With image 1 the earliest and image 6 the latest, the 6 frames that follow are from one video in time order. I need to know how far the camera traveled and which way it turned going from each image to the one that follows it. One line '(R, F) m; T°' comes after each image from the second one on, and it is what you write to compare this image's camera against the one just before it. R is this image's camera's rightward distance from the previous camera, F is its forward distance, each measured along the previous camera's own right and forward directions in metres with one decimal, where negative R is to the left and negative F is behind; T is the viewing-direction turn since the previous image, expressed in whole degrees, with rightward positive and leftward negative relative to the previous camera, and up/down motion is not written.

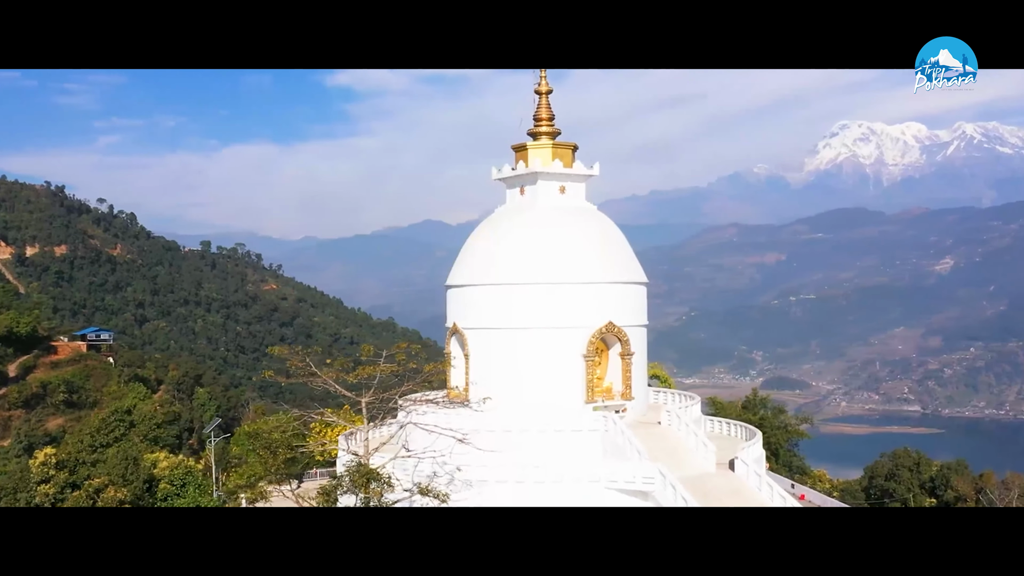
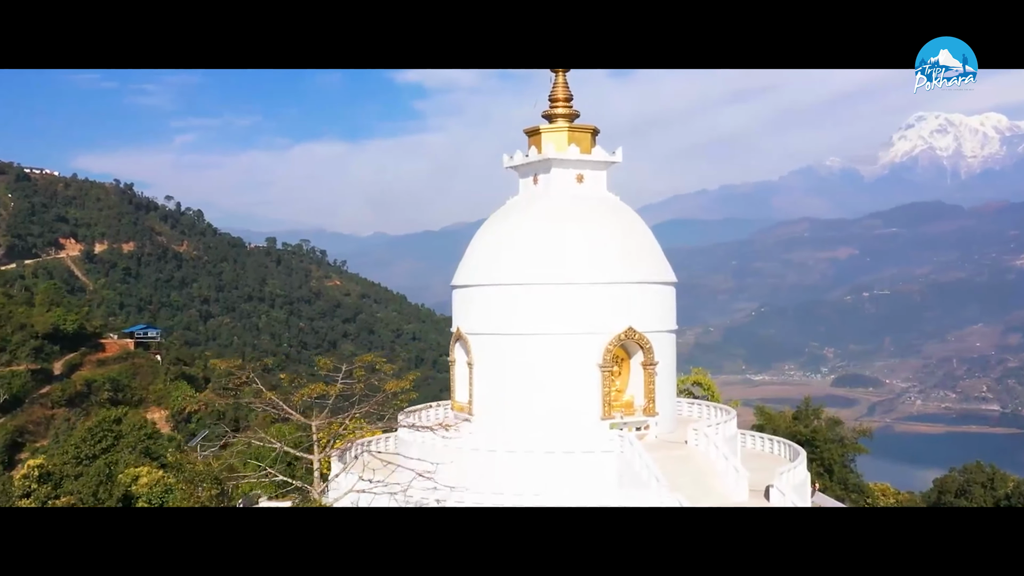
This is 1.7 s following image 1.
(+0.3, +0.6) m; -4°
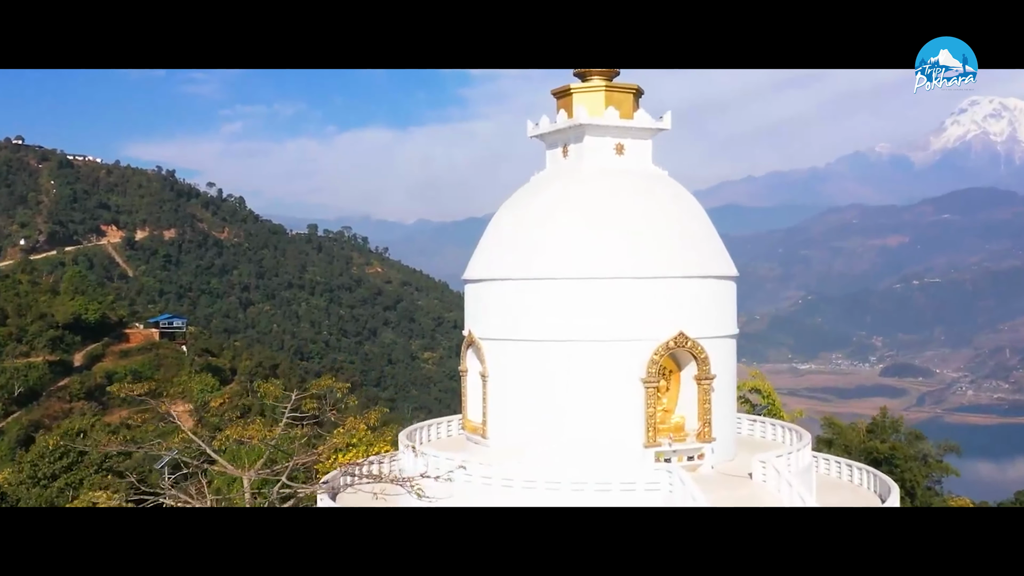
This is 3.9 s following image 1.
(+0.1, +0.8) m; -3°
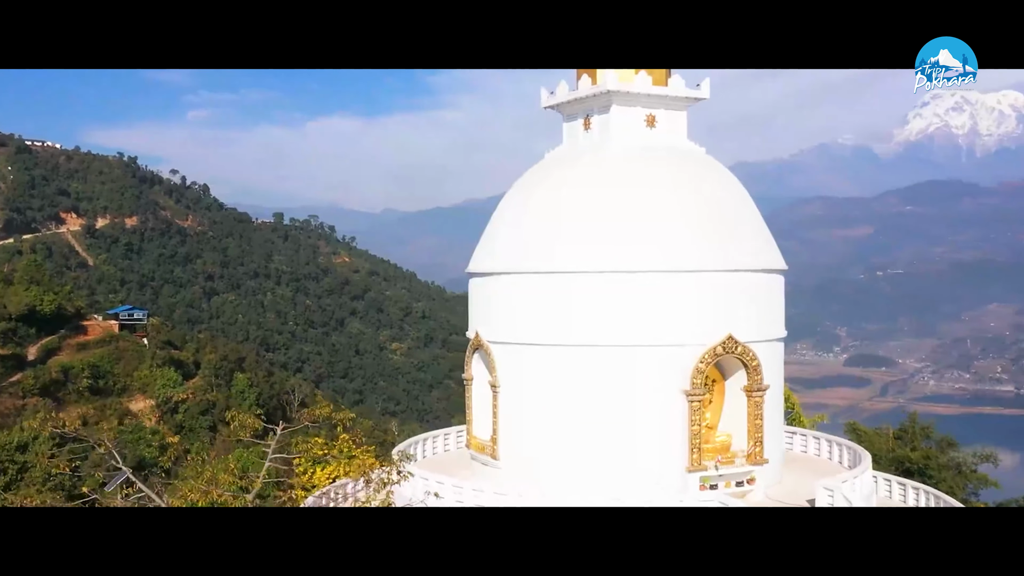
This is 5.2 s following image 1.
(-0.2, +0.6) m; +2°
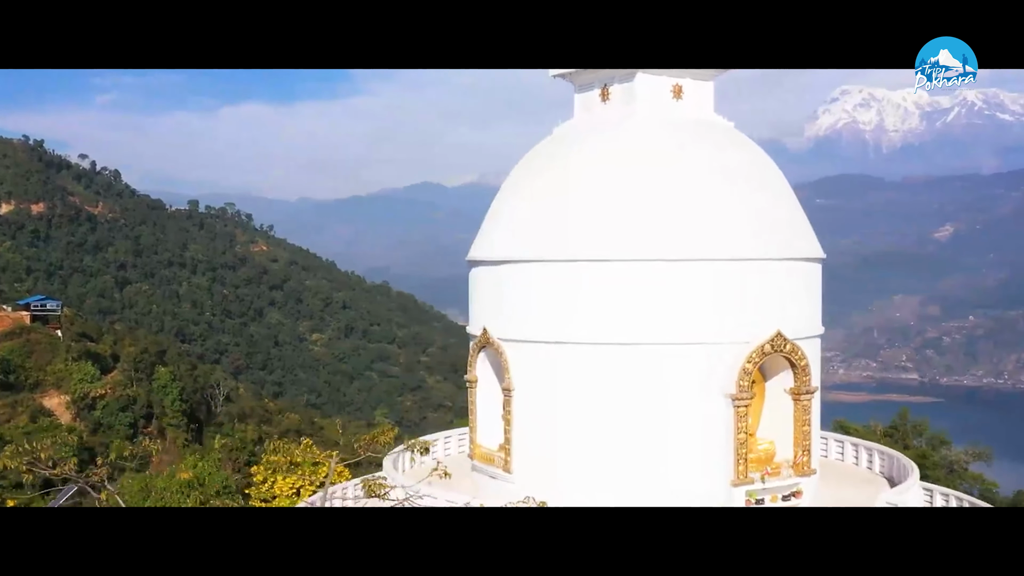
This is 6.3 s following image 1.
(-0.3, +0.4) m; +5°
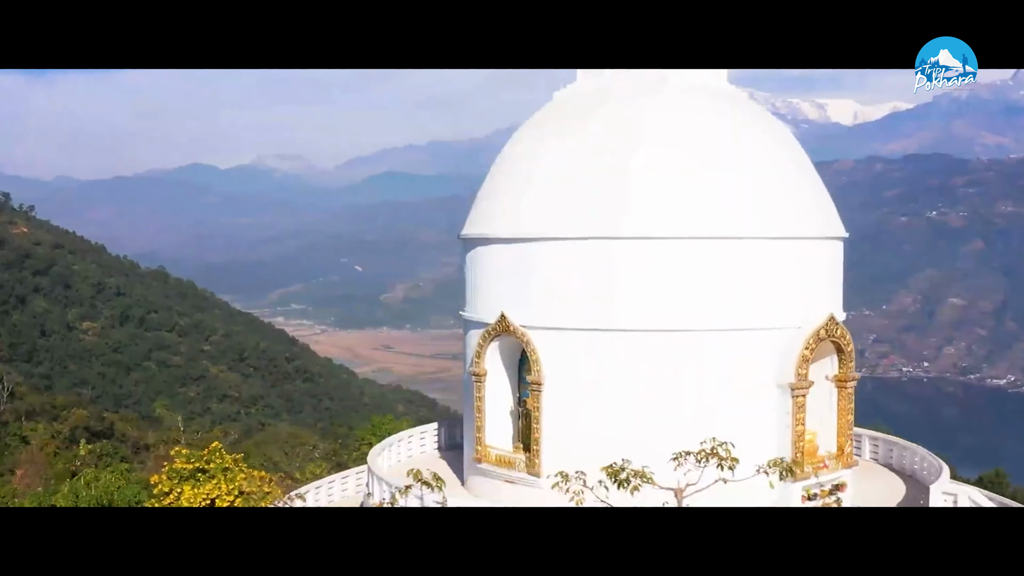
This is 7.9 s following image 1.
(-0.6, +0.5) m; +14°
